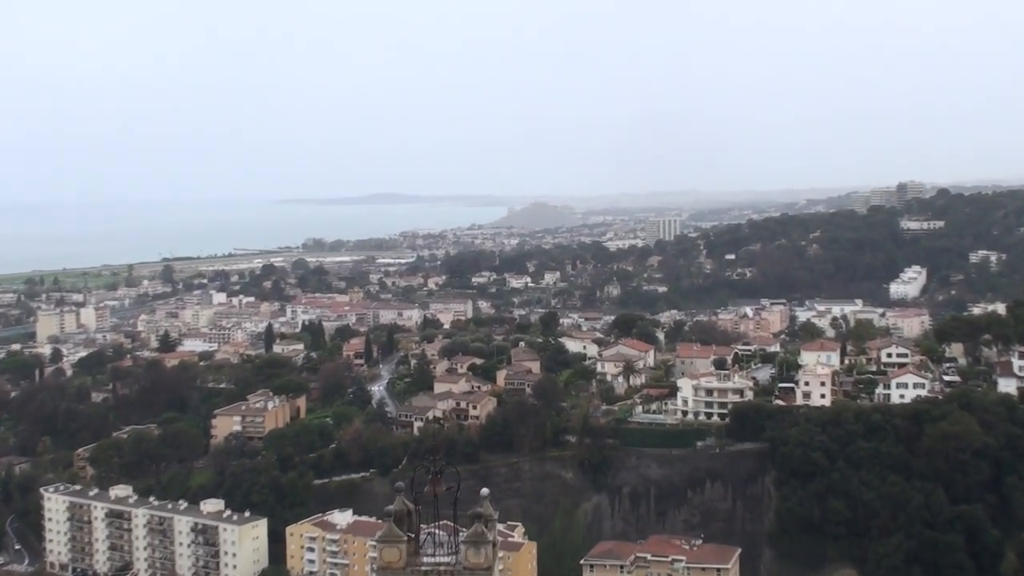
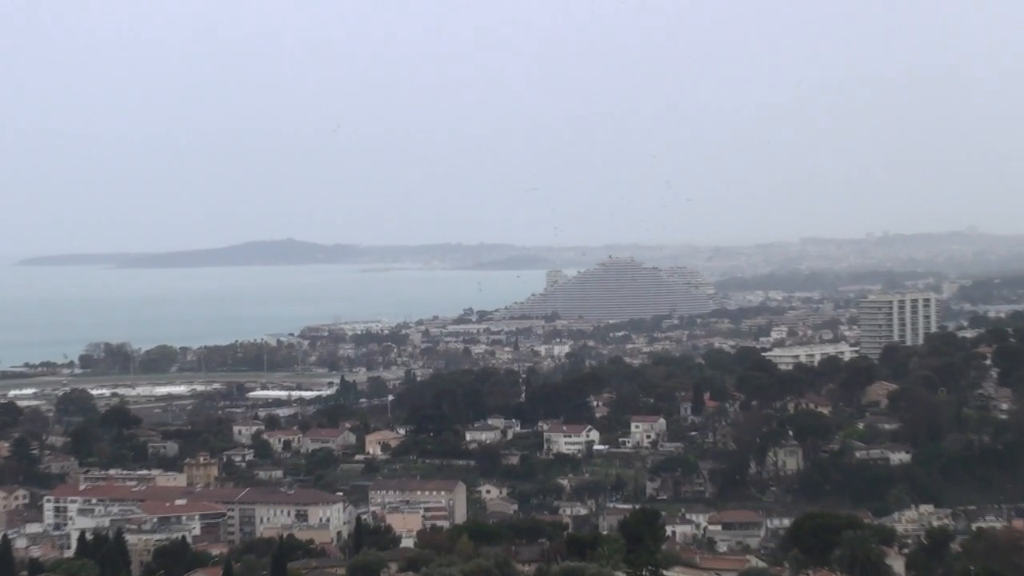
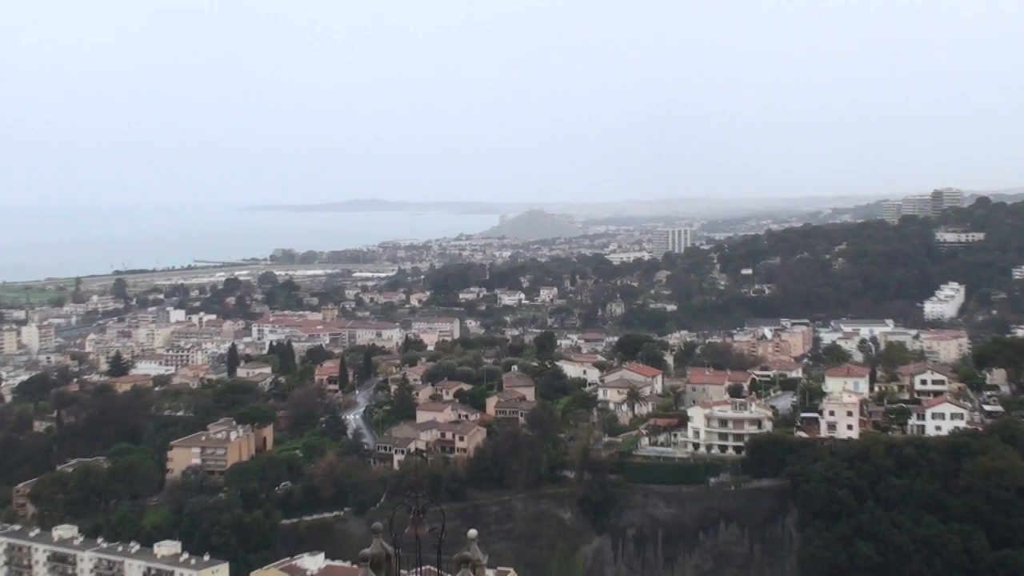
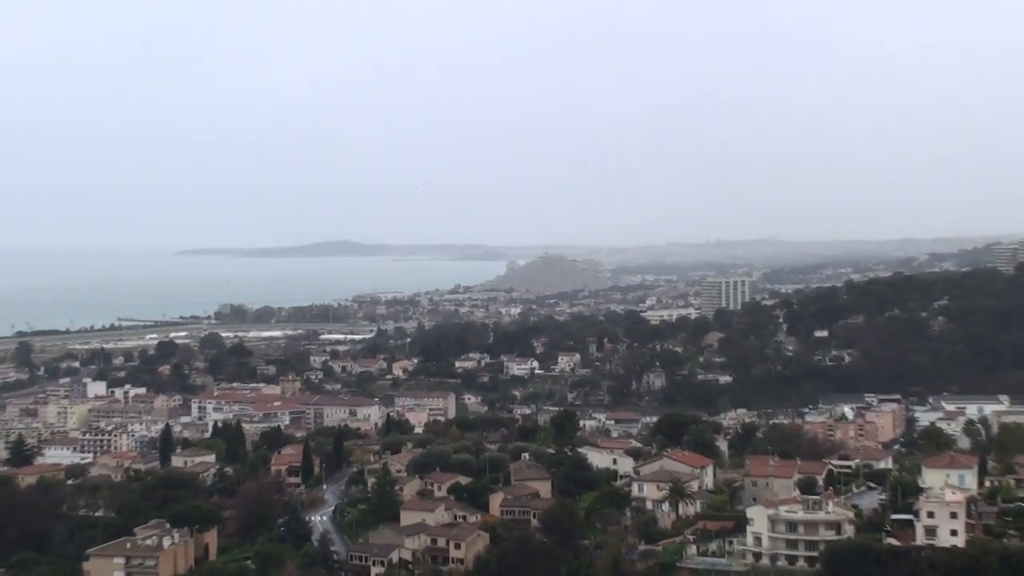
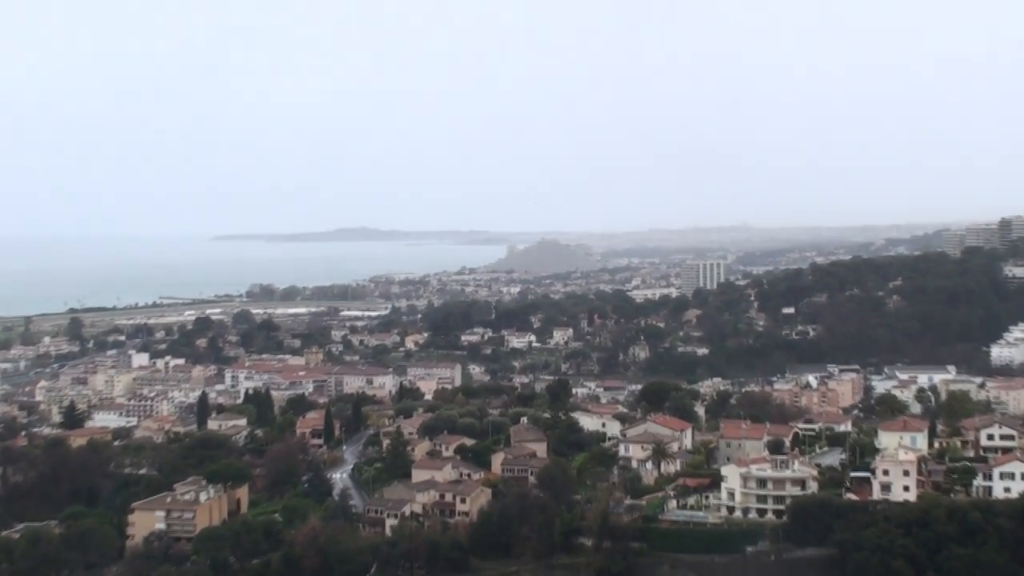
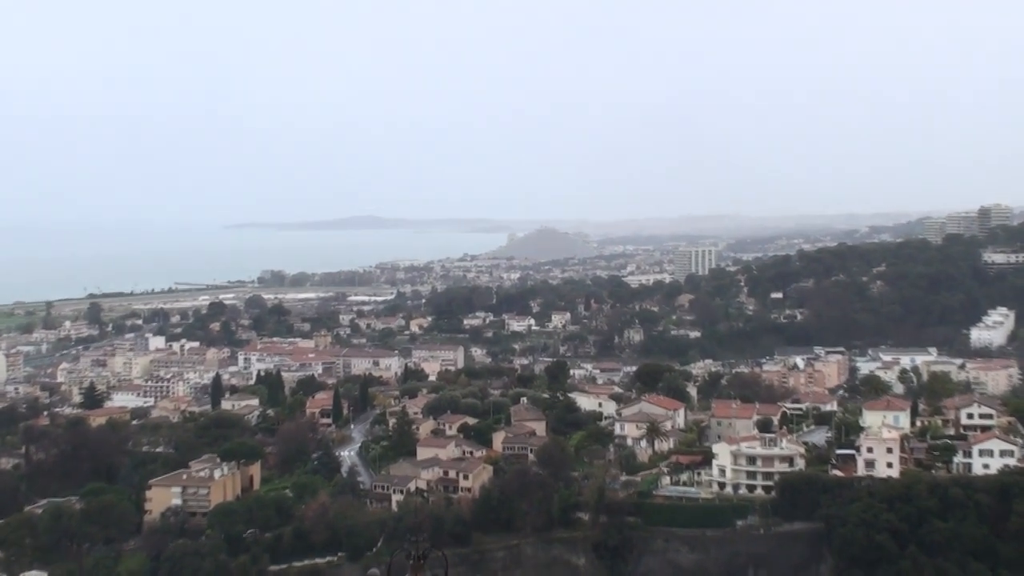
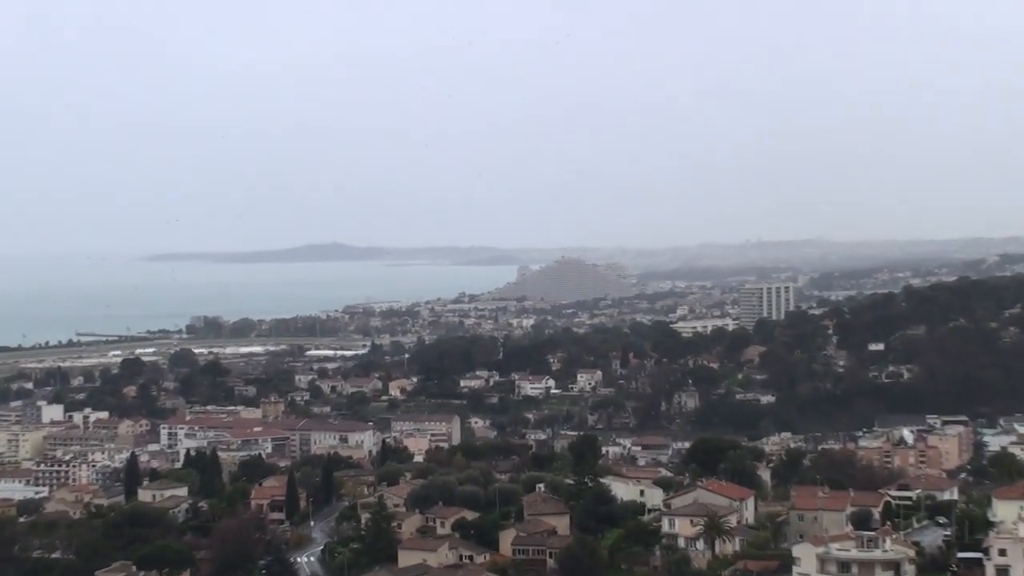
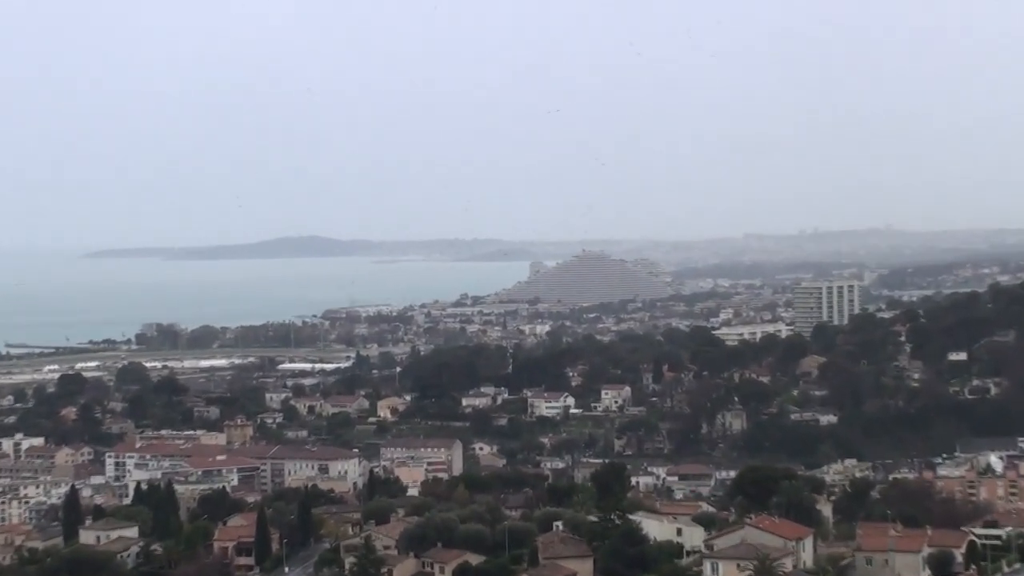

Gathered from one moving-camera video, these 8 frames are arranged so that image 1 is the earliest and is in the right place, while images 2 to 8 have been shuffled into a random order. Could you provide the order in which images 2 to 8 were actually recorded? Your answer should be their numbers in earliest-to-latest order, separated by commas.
3, 6, 5, 4, 7, 8, 2
